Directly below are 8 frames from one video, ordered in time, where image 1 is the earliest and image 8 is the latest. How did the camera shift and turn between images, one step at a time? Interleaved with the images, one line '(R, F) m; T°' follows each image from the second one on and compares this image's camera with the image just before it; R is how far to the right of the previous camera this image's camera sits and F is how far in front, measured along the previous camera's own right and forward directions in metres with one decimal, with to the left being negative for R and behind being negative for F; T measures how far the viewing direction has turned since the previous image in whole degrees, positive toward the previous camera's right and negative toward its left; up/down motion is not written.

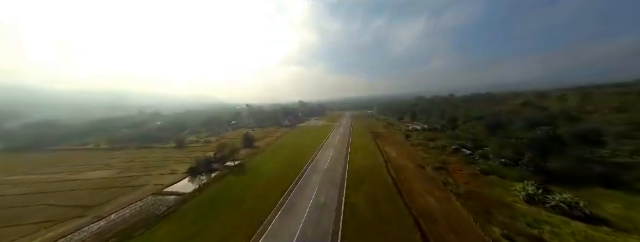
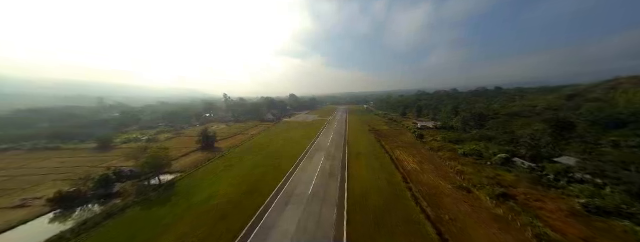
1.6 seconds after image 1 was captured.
(+1.6, +13.8) m; +3°
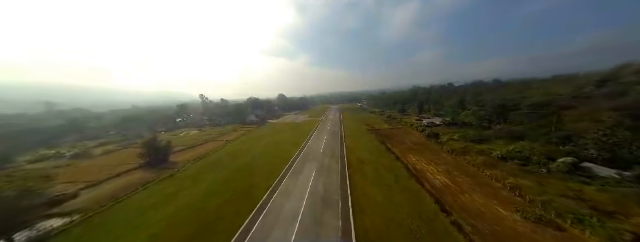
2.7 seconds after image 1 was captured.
(+0.7, +8.9) m; +3°
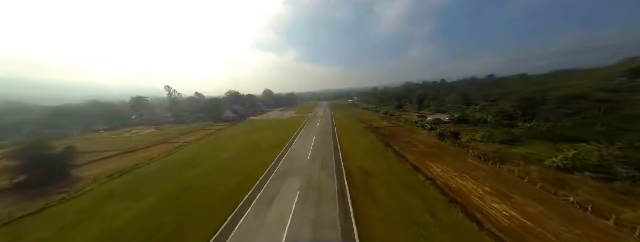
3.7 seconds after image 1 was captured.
(+0.3, +8.6) m; +4°
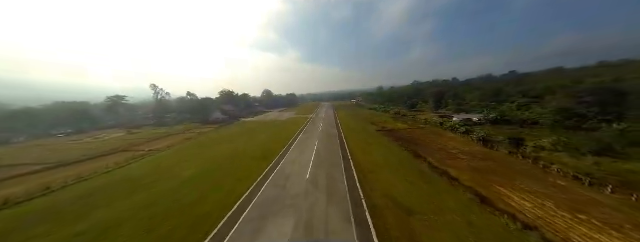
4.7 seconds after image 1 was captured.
(-0.3, +7.4) m; -1°
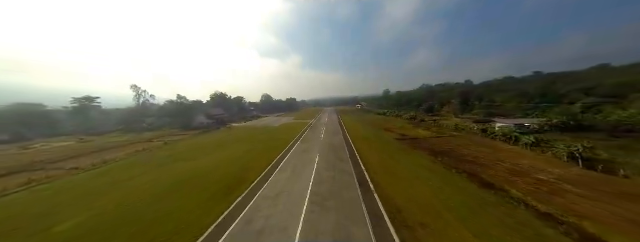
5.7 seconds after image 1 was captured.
(-0.1, +8.2) m; -1°
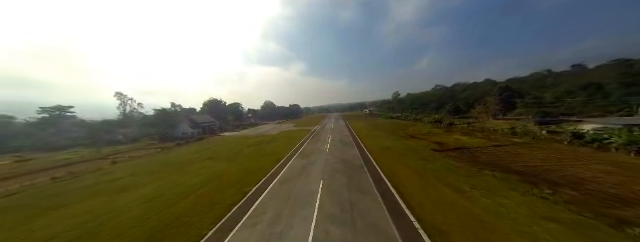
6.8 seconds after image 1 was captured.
(+0.1, +7.8) m; -2°
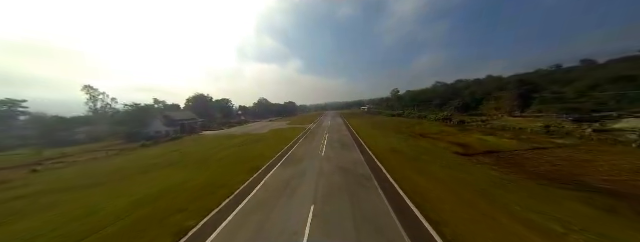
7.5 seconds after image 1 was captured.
(+0.4, +4.6) m; +1°
